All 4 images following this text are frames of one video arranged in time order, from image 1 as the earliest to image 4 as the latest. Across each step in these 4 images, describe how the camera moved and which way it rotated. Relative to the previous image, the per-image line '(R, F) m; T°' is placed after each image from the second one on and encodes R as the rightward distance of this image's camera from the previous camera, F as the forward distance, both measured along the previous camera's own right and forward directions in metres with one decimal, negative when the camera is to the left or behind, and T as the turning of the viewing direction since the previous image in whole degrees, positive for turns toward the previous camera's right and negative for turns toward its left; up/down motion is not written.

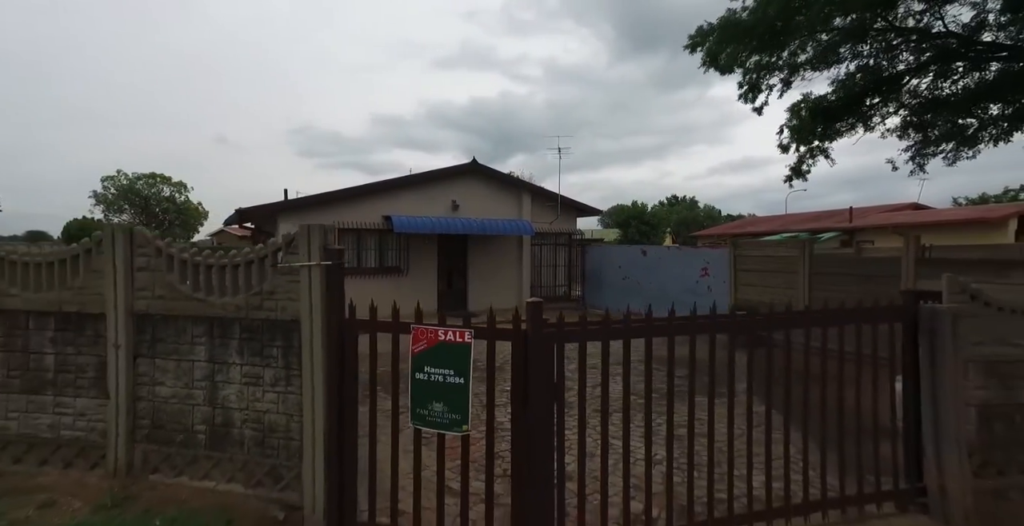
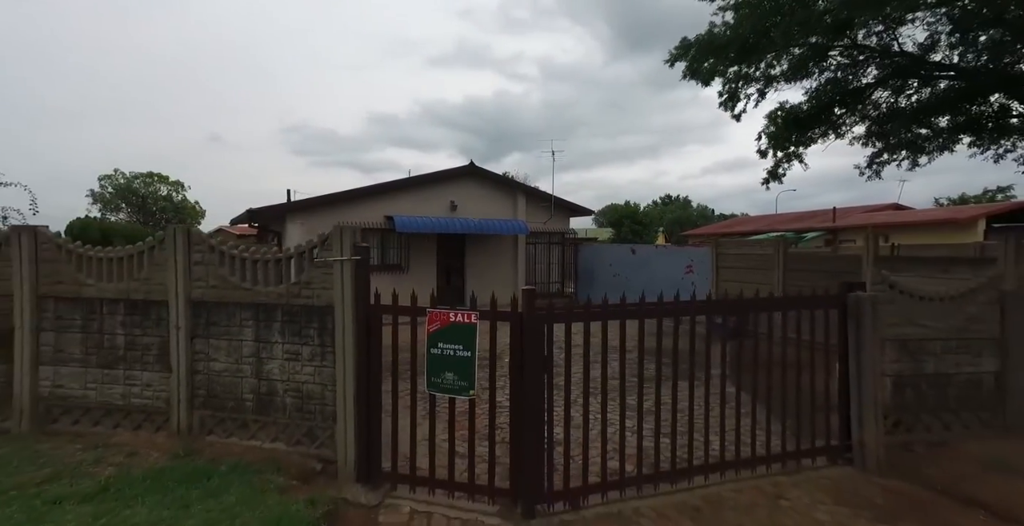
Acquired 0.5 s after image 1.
(0.0, -0.7) m; +1°
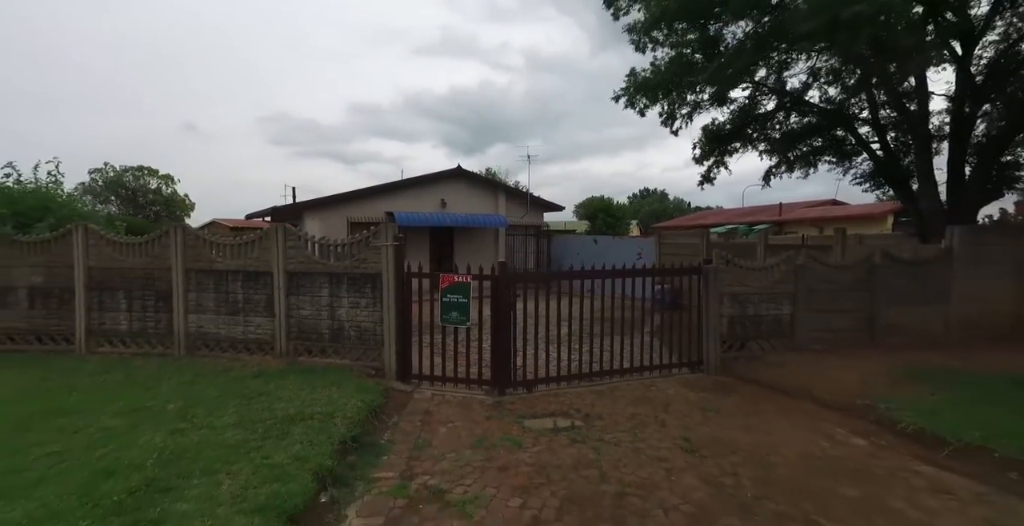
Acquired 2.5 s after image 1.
(0.0, -2.5) m; +2°
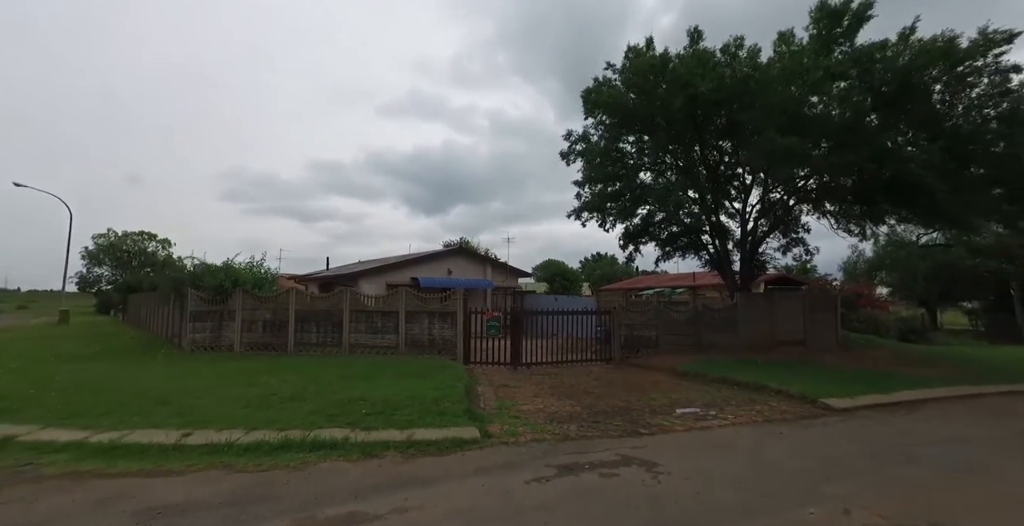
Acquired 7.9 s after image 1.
(-1.3, -6.7) m; +5°
